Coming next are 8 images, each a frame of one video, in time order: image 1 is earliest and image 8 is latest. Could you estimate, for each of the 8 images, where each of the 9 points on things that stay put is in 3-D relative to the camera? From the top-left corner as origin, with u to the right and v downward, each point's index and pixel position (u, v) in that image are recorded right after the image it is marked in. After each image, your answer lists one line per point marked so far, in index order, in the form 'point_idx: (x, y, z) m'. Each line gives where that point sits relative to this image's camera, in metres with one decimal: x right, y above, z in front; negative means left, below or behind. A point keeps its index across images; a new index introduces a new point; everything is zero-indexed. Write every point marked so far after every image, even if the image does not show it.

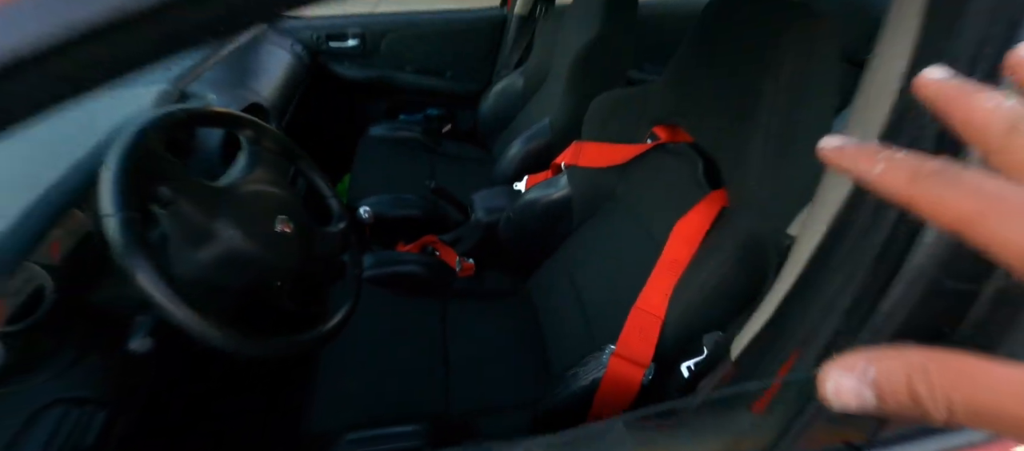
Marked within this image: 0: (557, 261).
0: (+0.1, -0.1, +0.9) m
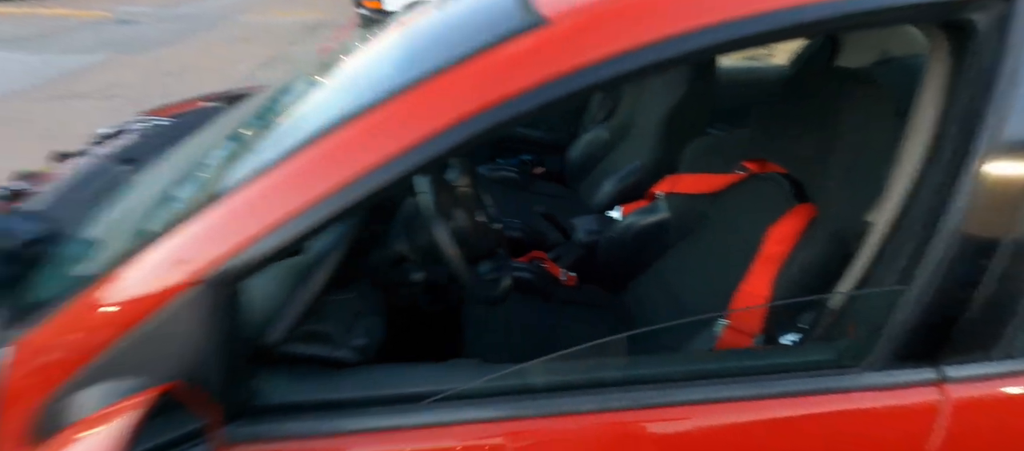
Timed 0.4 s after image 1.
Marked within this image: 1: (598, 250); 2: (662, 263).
0: (+0.4, -0.1, +1.1) m
1: (+0.3, -0.1, +1.3) m
2: (+0.4, -0.1, +1.1) m
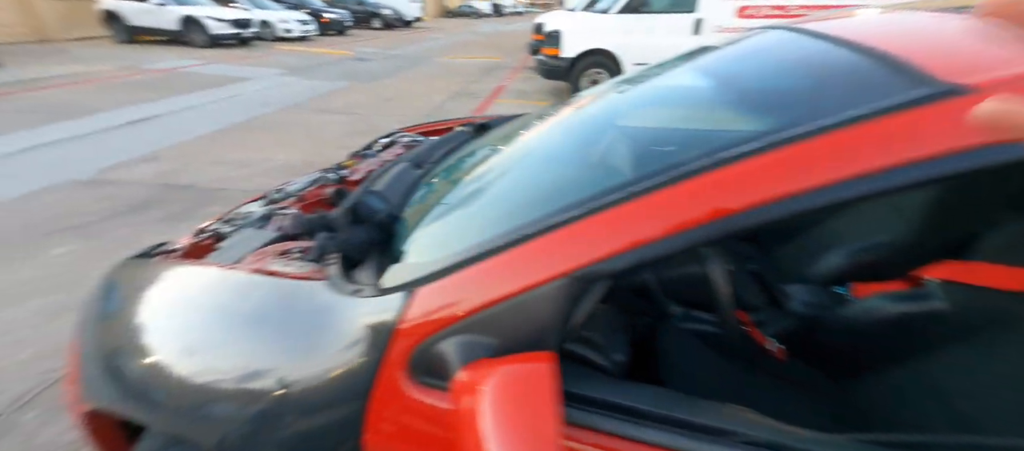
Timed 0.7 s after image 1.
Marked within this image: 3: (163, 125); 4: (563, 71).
0: (+1.0, -0.4, +0.9) m
1: (+0.9, -0.3, +1.1) m
2: (+1.0, -0.3, +0.9) m
3: (-4.5, +1.3, +4.6) m
4: (+0.8, +2.5, +5.8) m
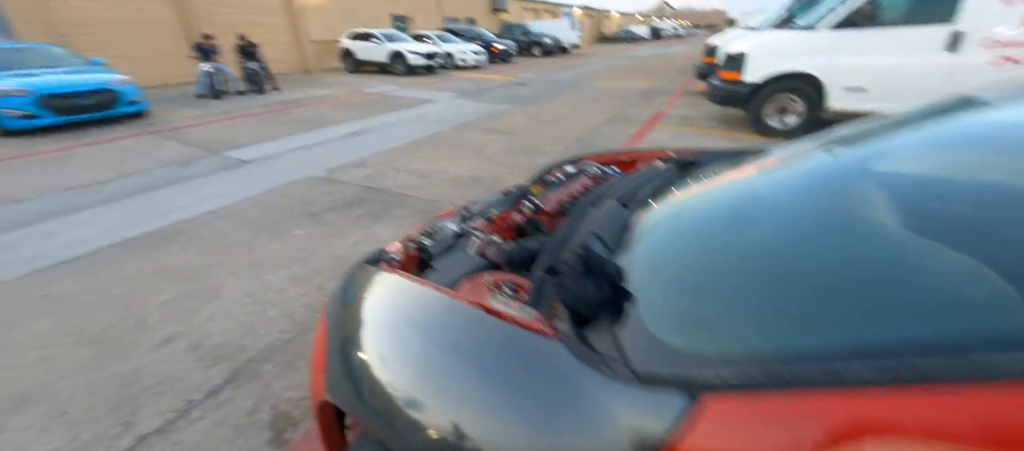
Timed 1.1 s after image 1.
0: (+1.4, -0.6, +0.3) m
1: (+1.4, -0.6, +0.5) m
2: (+1.4, -0.6, +0.3) m
3: (-2.3, +1.4, +5.7) m
4: (+3.3, +1.8, +5.1) m
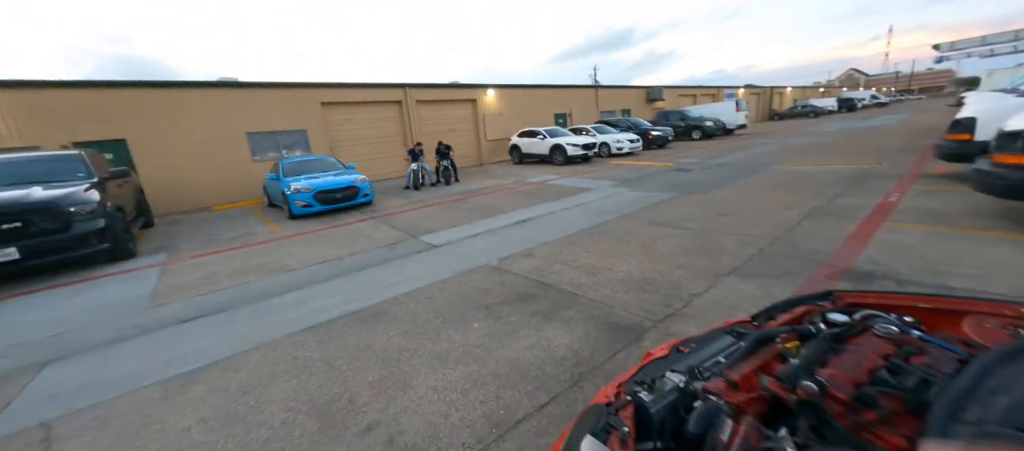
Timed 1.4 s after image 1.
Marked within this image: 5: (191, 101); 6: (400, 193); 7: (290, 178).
0: (+1.6, -0.9, -0.6) m
1: (+1.7, -1.0, -0.4) m
2: (+1.6, -0.9, -0.6) m
3: (+0.4, 0.0, +6.1) m
4: (+5.3, +0.4, +3.5) m
5: (-9.3, +3.6, +10.4) m
6: (-3.3, +0.9, +10.4) m
7: (-5.2, +1.1, +8.3) m
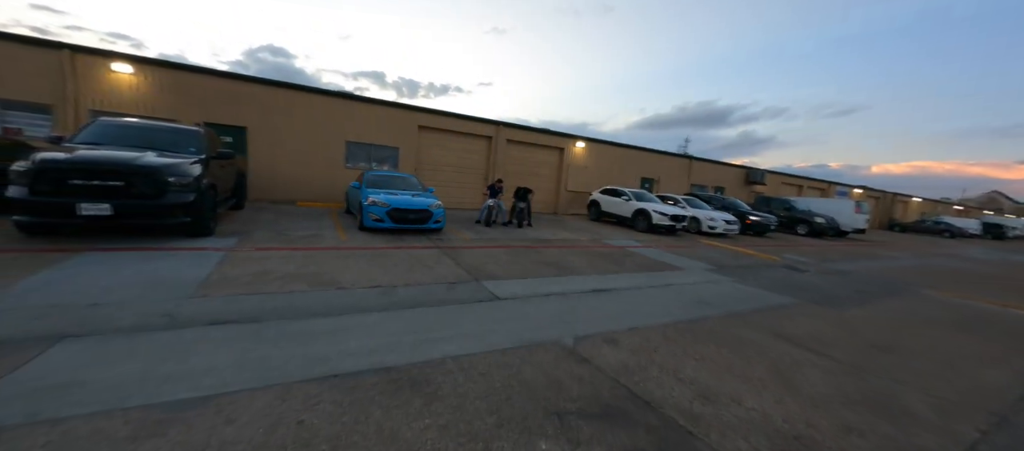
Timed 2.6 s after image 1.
0: (+1.4, -1.2, -1.8) m
1: (+1.6, -1.3, -1.6) m
2: (+1.5, -1.2, -1.8) m
3: (+1.5, -1.1, +5.0) m
4: (+6.0, -1.4, +1.8) m
5: (-6.4, +3.8, +11.3) m
6: (-1.2, 0.0, +10.0) m
7: (-3.3, +0.8, +8.3) m
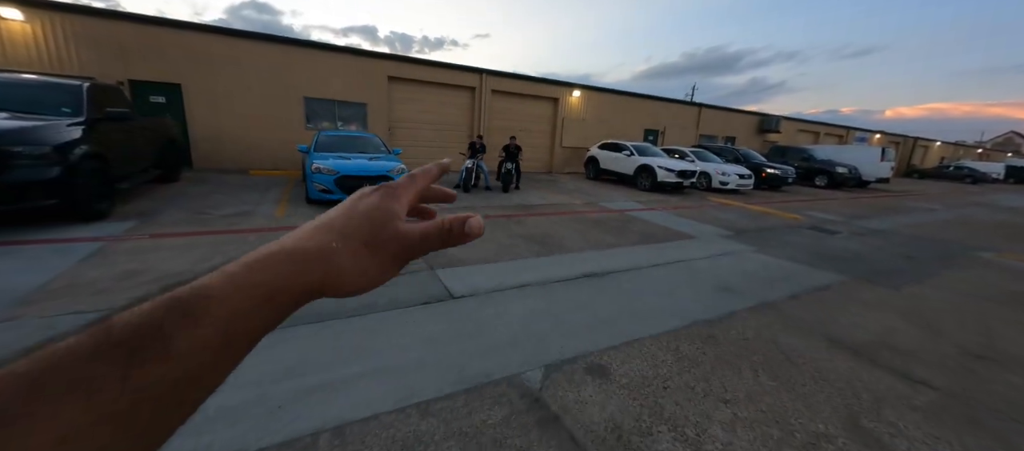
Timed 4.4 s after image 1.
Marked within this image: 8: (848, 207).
0: (+1.0, -1.7, -2.9) m
1: (+1.1, -1.7, -2.7) m
2: (+1.0, -1.6, -2.9) m
3: (+1.1, -0.7, +3.9) m
4: (+5.5, -1.2, +0.6) m
5: (-6.9, +4.5, +9.6) m
6: (-1.6, +0.8, +8.7) m
7: (-3.7, +1.4, +7.0) m
8: (+10.4, +0.6, +11.1) m
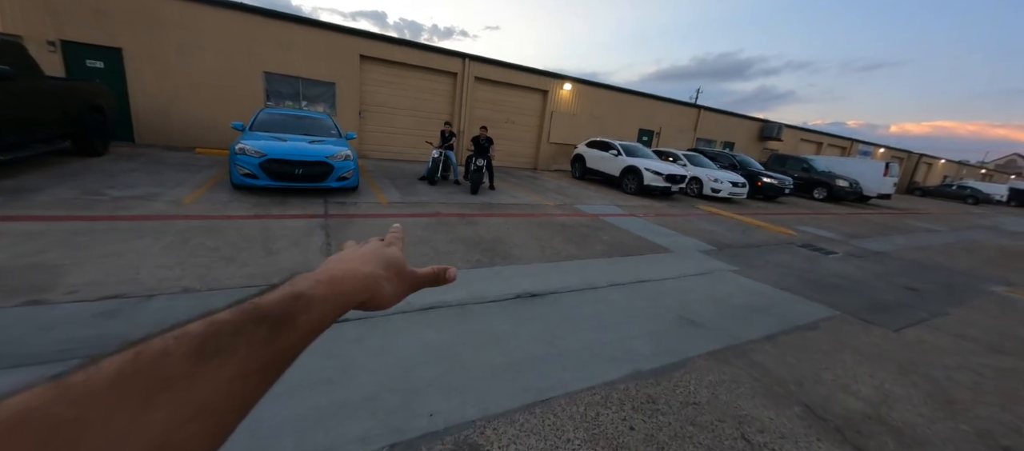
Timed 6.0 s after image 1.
0: (+0.2, -1.9, -3.6) m
1: (+0.3, -1.9, -3.5) m
2: (+0.2, -1.8, -3.7) m
3: (+0.3, -0.8, +3.1) m
4: (+4.7, -1.6, -0.2) m
5: (-7.4, +4.9, +8.7) m
6: (-2.3, +0.9, +7.9) m
7: (-4.4, +1.6, +6.2) m
8: (+9.6, +0.1, +10.3) m
